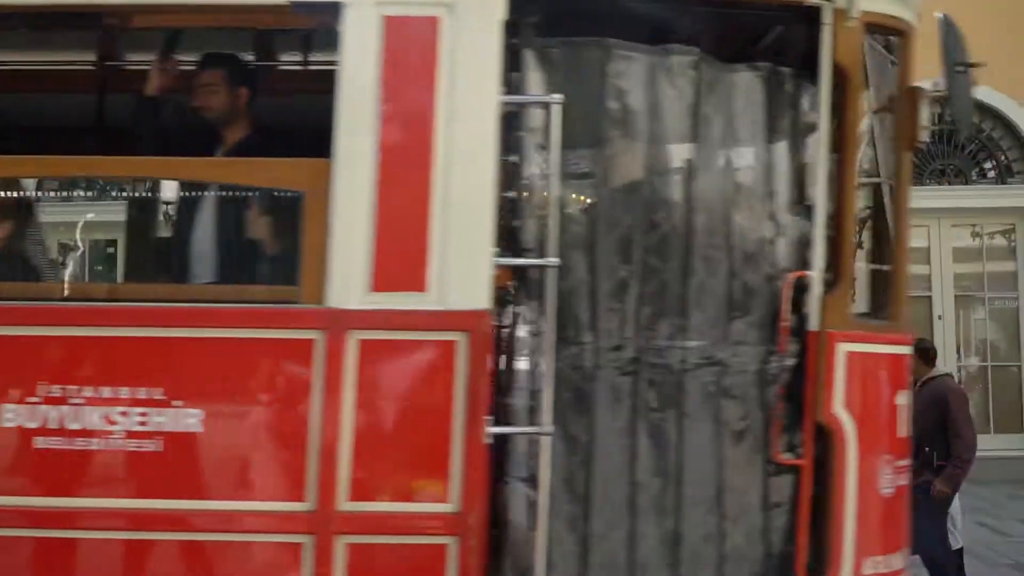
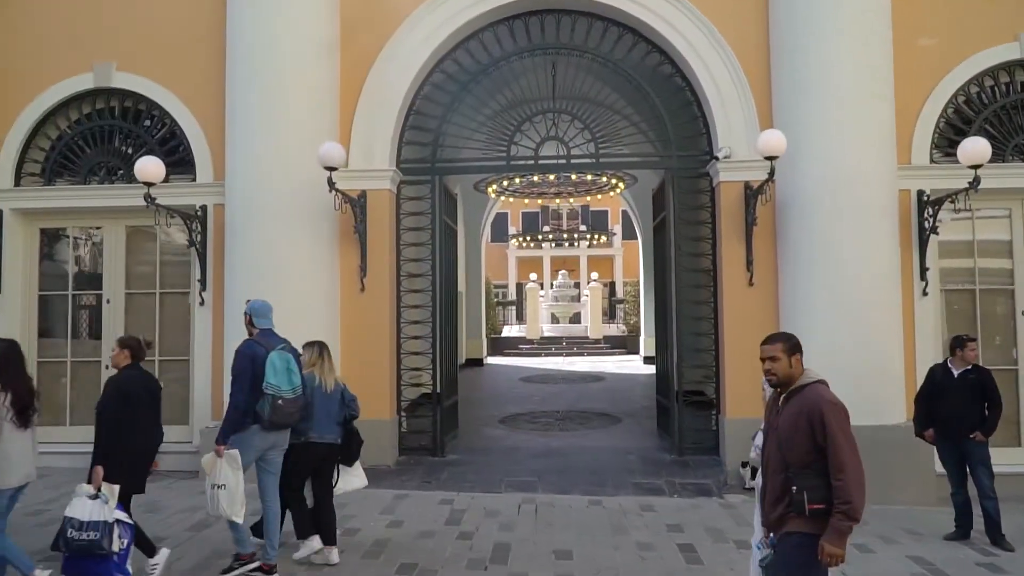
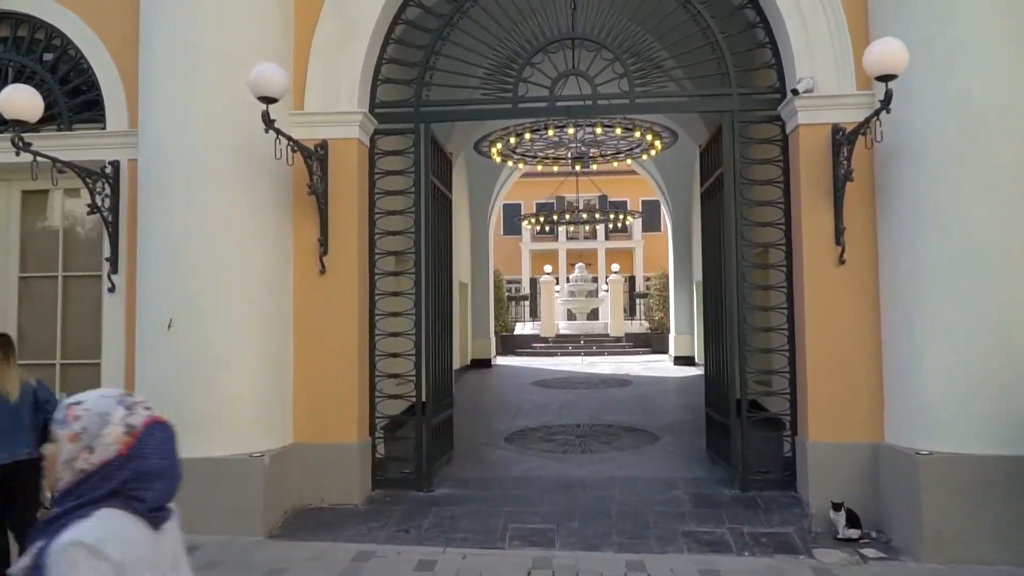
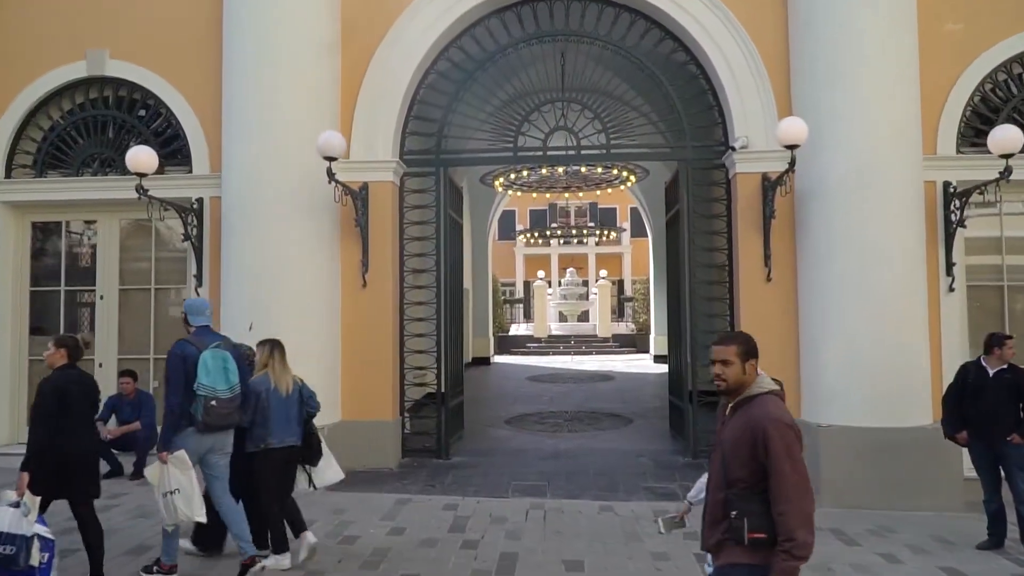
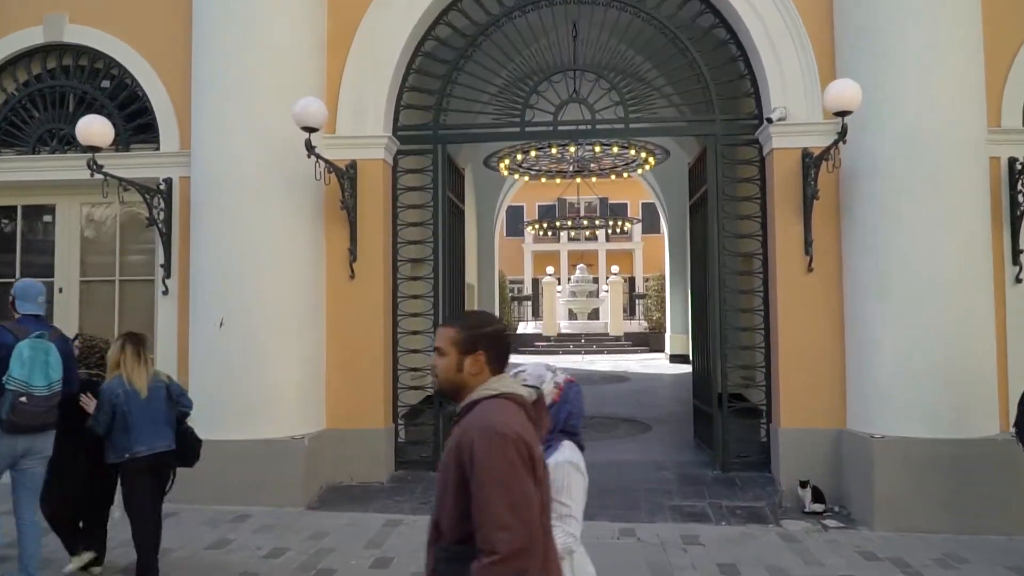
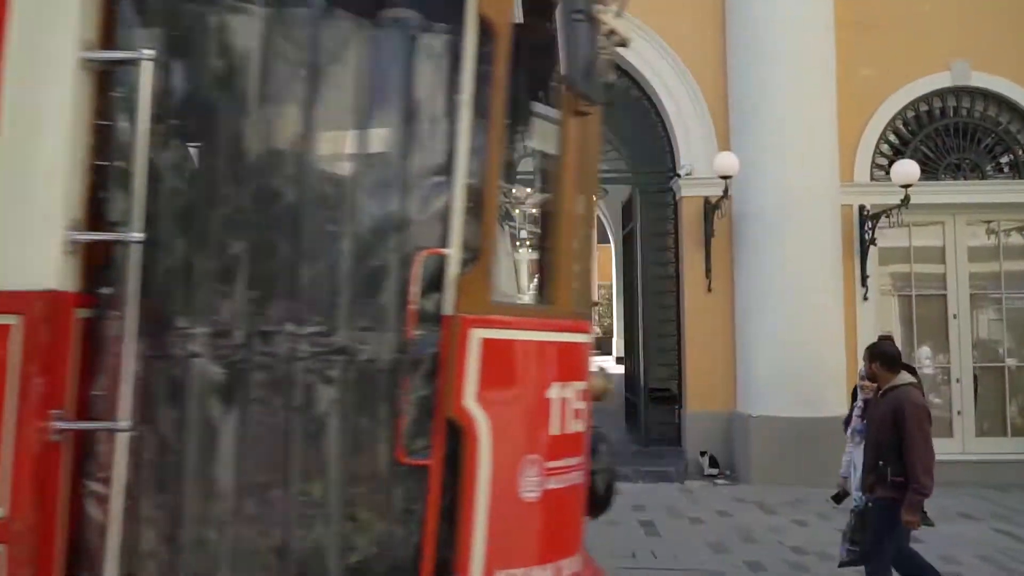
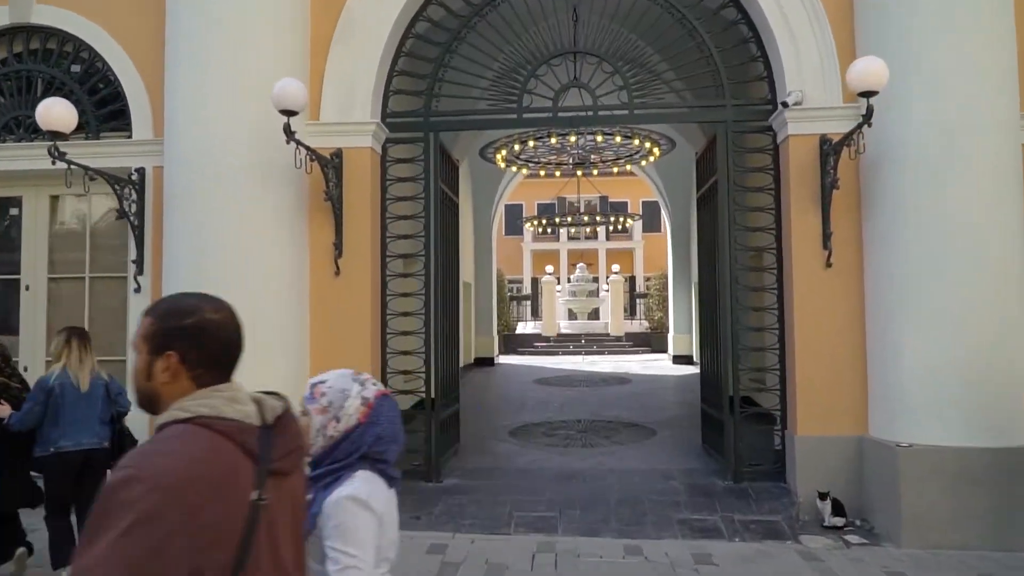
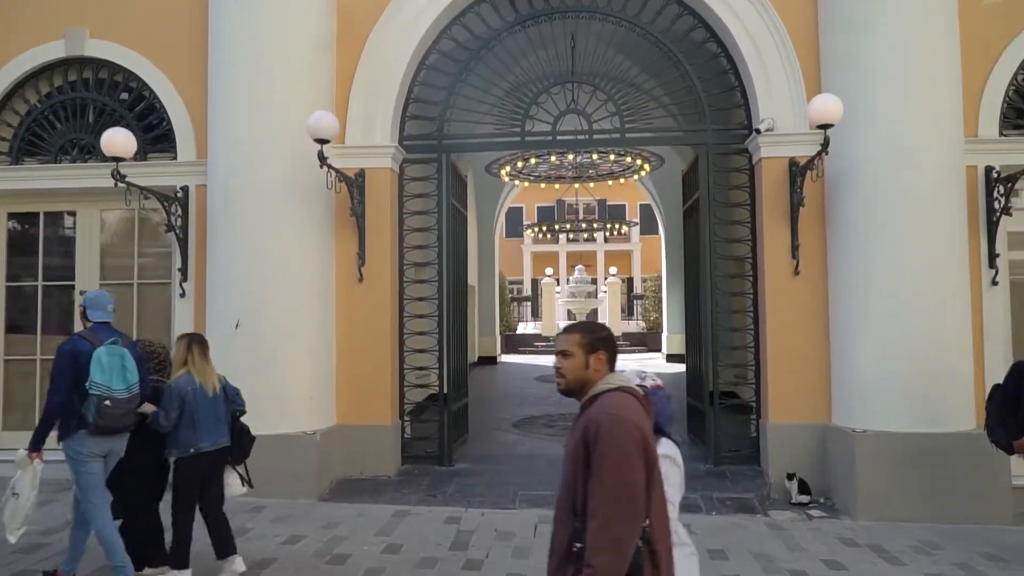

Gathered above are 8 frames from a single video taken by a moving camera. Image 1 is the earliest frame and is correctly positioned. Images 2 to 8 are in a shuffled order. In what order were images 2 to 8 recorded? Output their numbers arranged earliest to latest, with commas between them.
6, 2, 4, 8, 5, 7, 3
